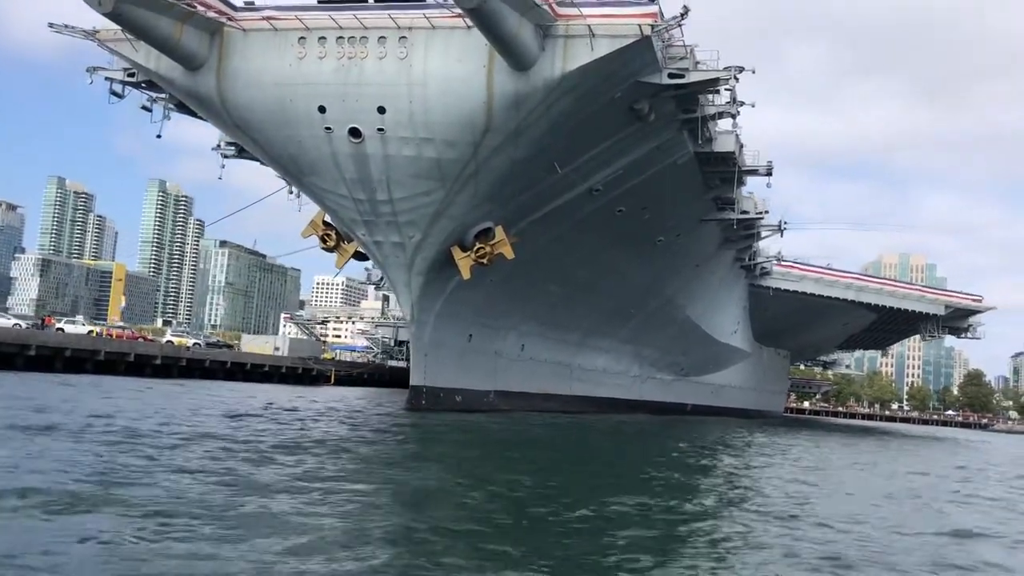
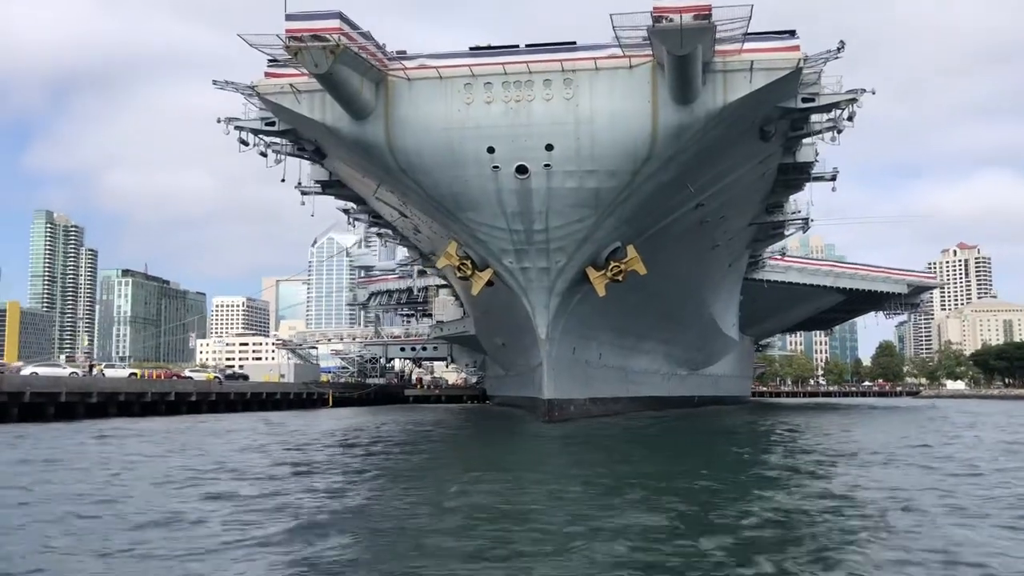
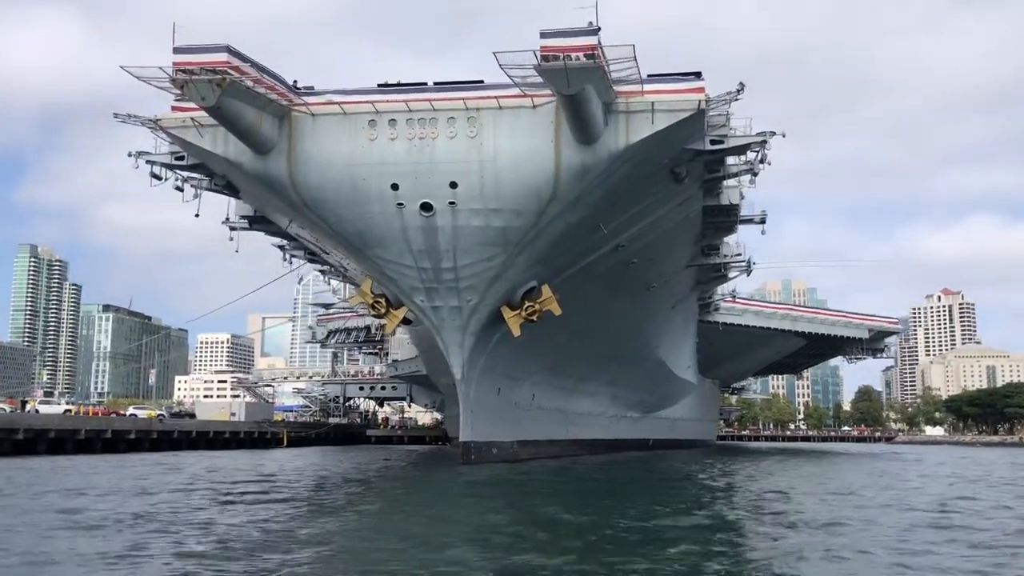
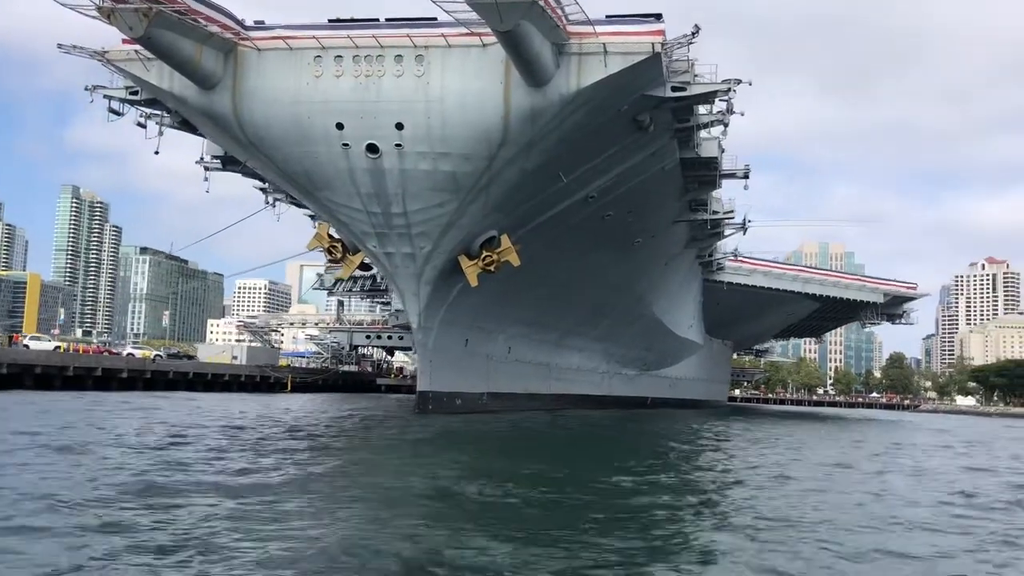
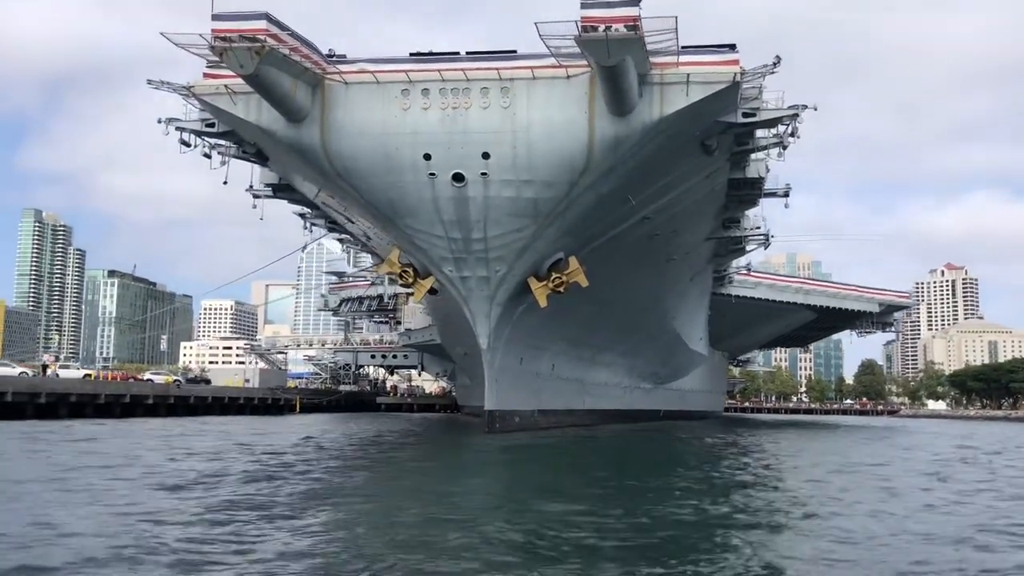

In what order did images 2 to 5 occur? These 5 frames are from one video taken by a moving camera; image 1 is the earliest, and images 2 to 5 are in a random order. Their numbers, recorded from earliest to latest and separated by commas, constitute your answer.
4, 3, 5, 2
